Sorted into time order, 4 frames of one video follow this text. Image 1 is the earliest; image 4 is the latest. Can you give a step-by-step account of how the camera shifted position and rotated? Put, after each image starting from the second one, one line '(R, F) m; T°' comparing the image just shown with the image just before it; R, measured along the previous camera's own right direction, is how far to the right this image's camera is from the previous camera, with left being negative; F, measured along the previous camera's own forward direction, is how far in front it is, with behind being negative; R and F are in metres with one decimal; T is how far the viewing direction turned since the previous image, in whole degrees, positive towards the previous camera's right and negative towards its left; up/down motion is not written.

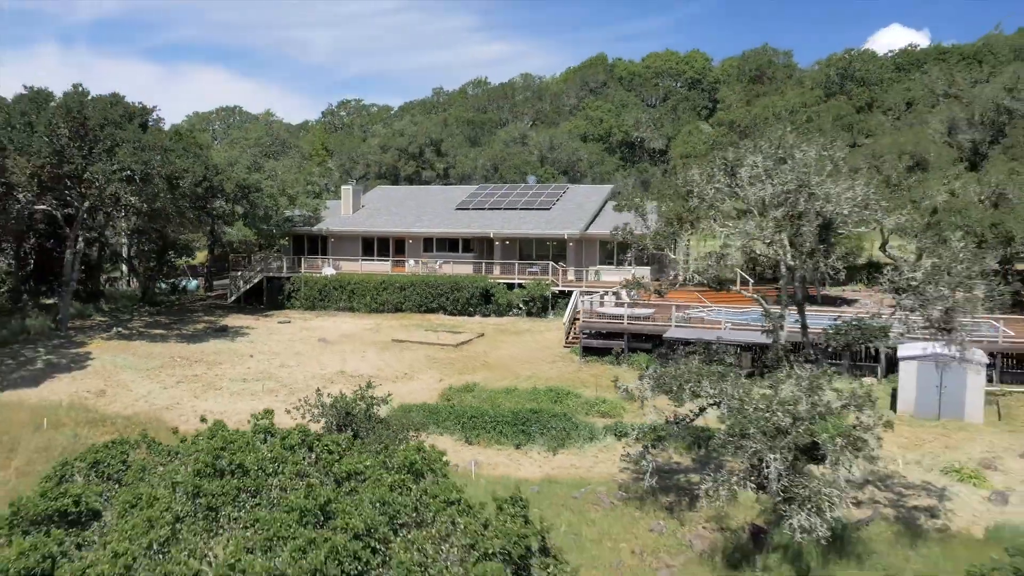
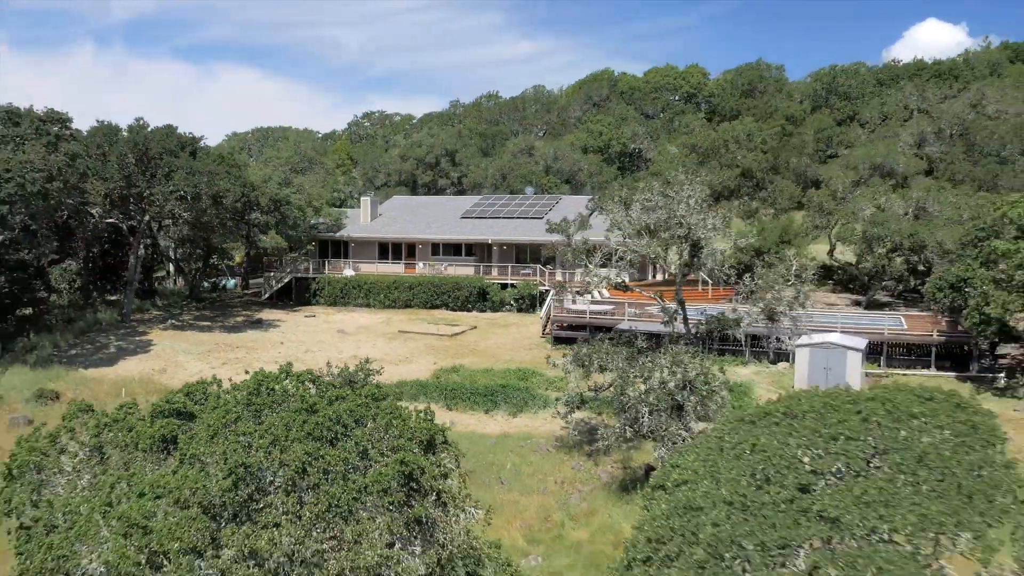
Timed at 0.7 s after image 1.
(+1.1, -3.8) m; -2°
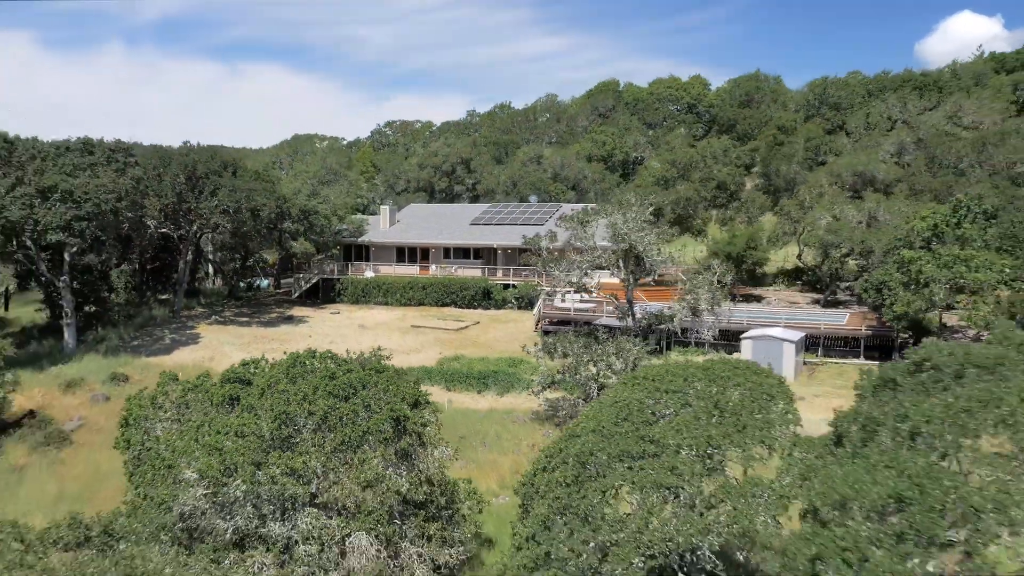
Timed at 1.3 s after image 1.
(+0.9, -3.5) m; -2°
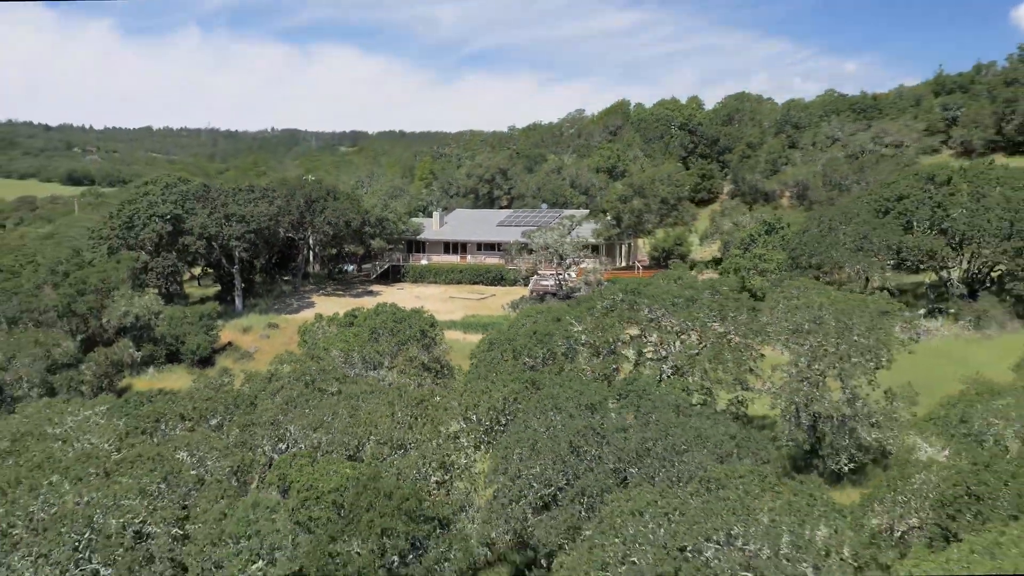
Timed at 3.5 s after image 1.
(+3.0, -14.0) m; -4°
